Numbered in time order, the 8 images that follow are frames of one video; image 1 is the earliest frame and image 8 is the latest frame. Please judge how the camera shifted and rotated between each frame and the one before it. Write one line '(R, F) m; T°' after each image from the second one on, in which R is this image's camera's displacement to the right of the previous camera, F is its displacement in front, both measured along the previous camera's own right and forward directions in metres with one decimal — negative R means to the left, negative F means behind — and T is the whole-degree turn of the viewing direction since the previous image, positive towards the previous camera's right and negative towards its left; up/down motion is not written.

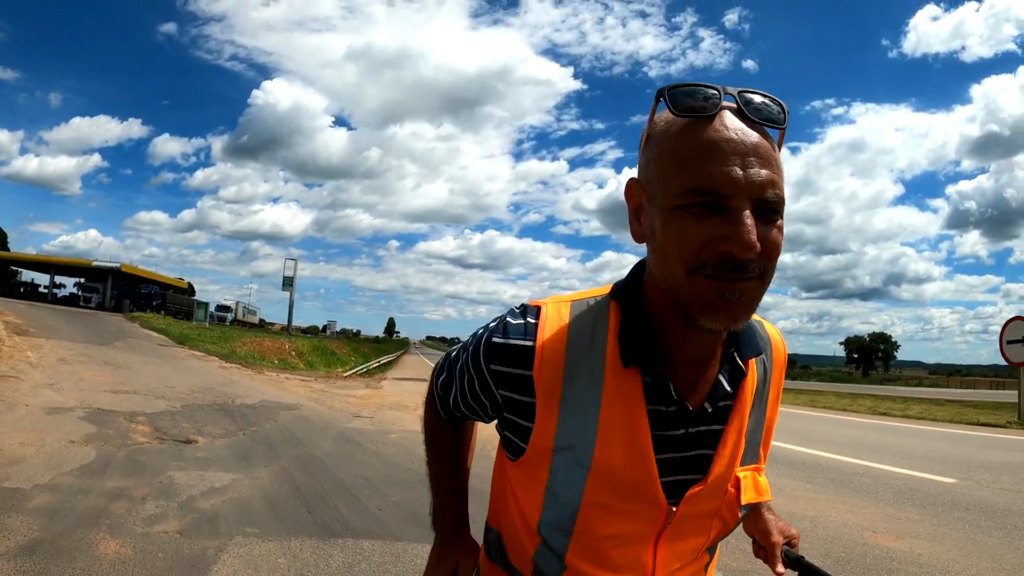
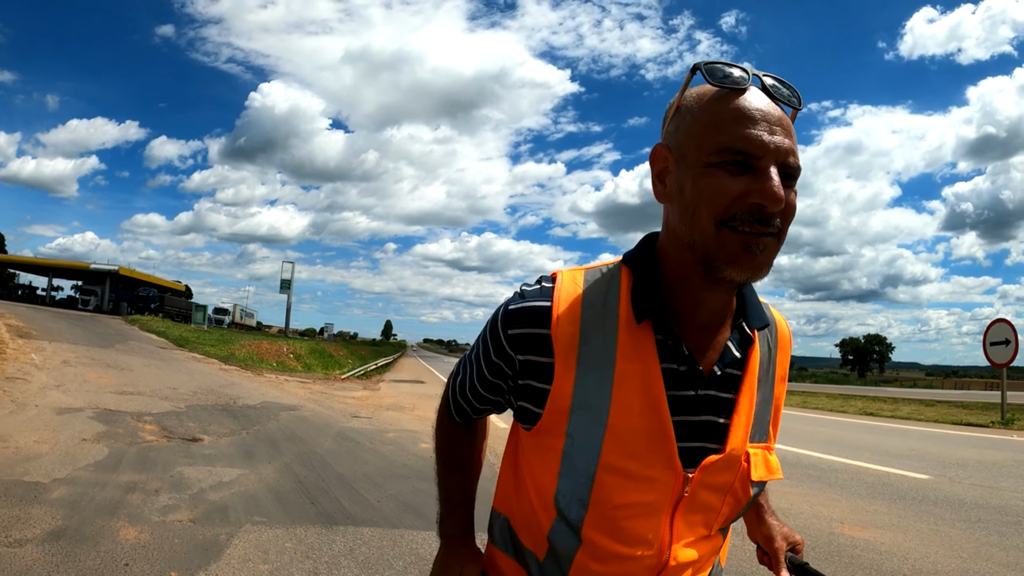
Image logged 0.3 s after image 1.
(0.0, -0.1) m; 0°
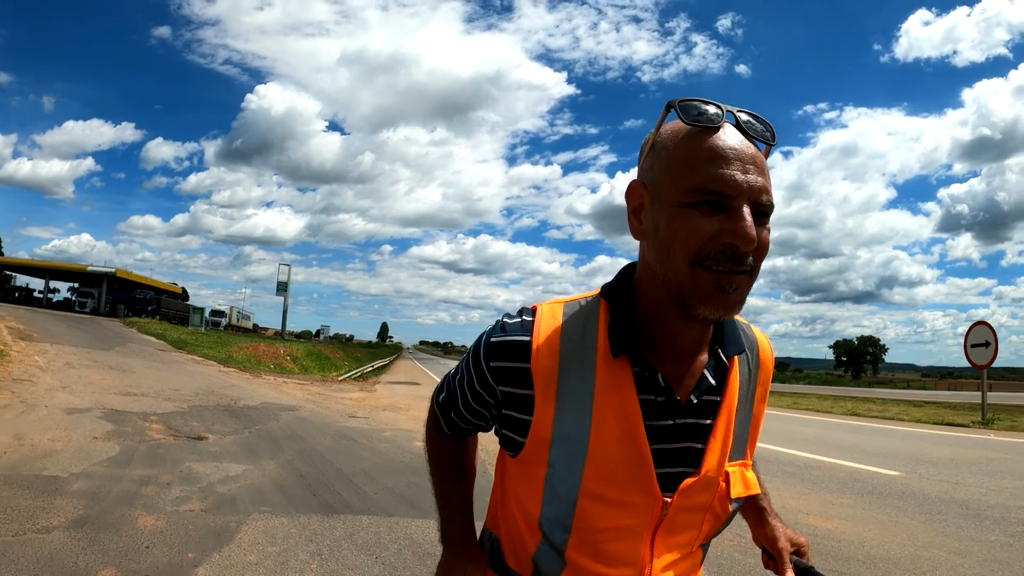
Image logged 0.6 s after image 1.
(0.0, -0.1) m; 0°
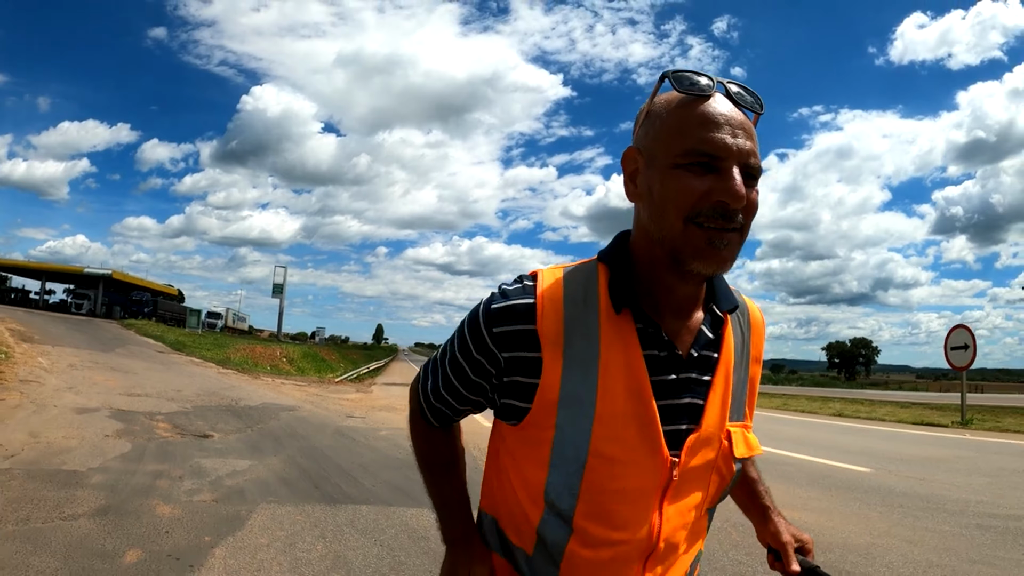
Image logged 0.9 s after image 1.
(0.0, -0.1) m; 0°
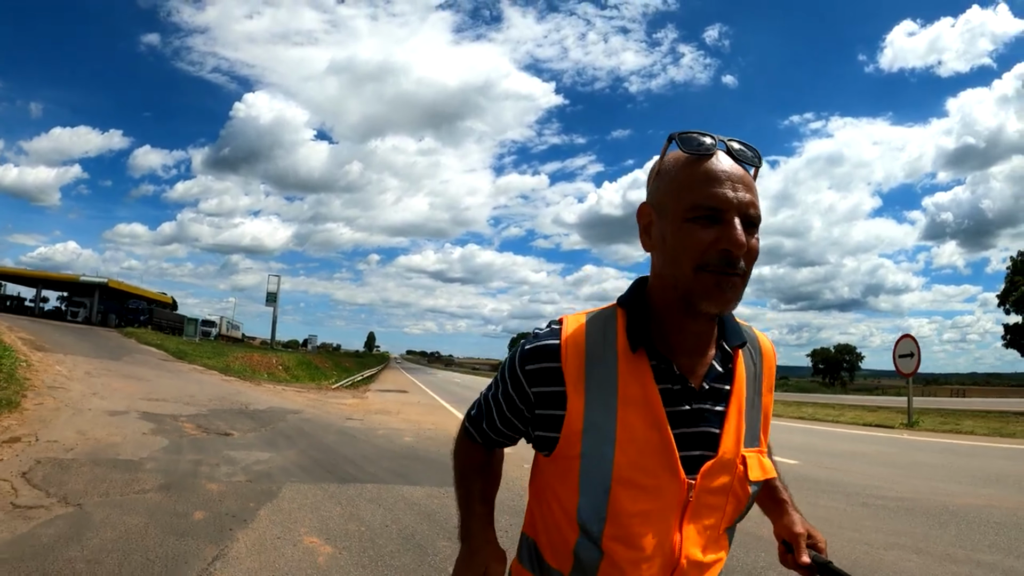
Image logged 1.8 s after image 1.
(0.0, -0.3) m; +1°
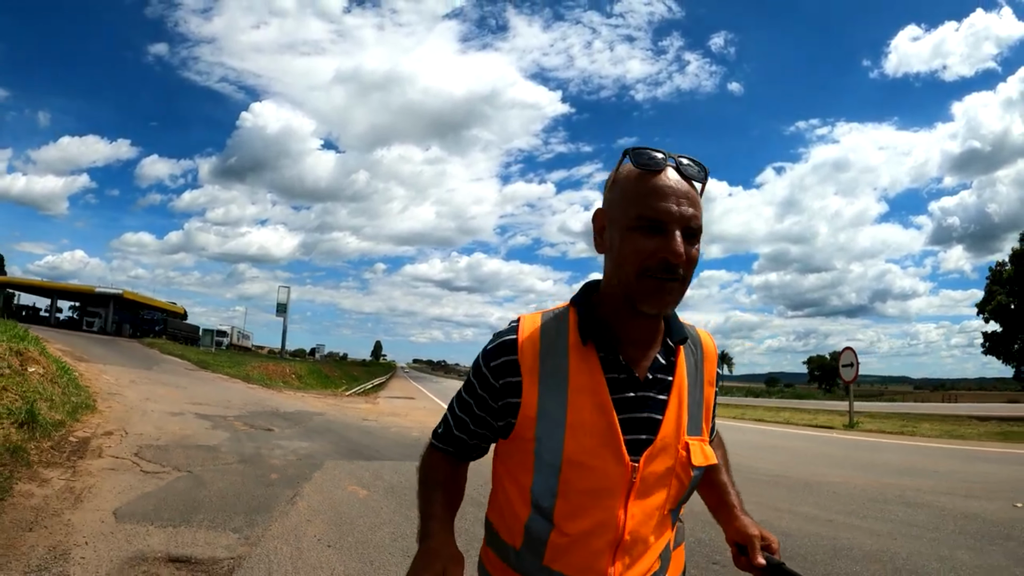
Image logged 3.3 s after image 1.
(+0.1, -0.6) m; -1°
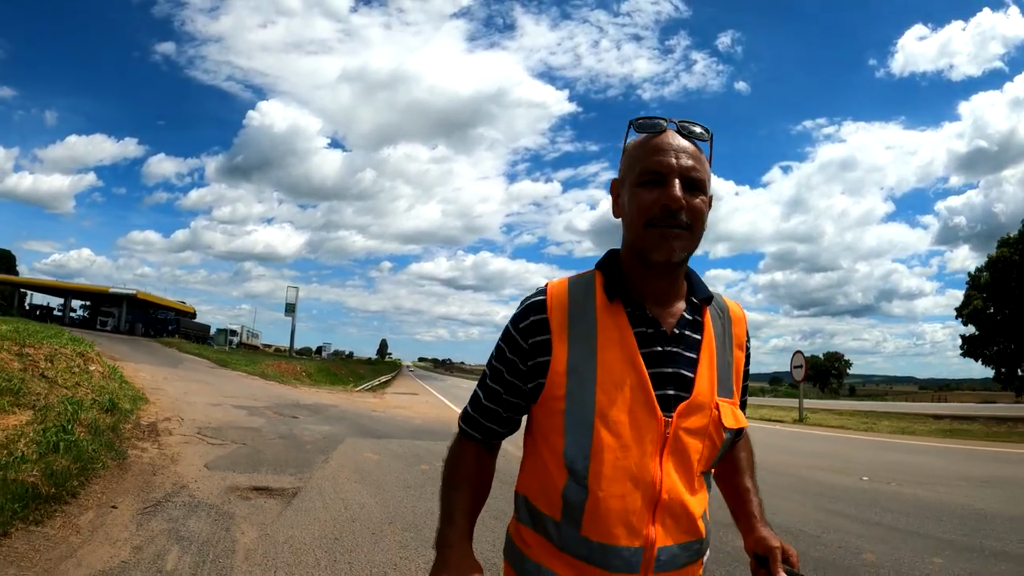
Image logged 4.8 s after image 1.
(+0.1, -0.6) m; -1°
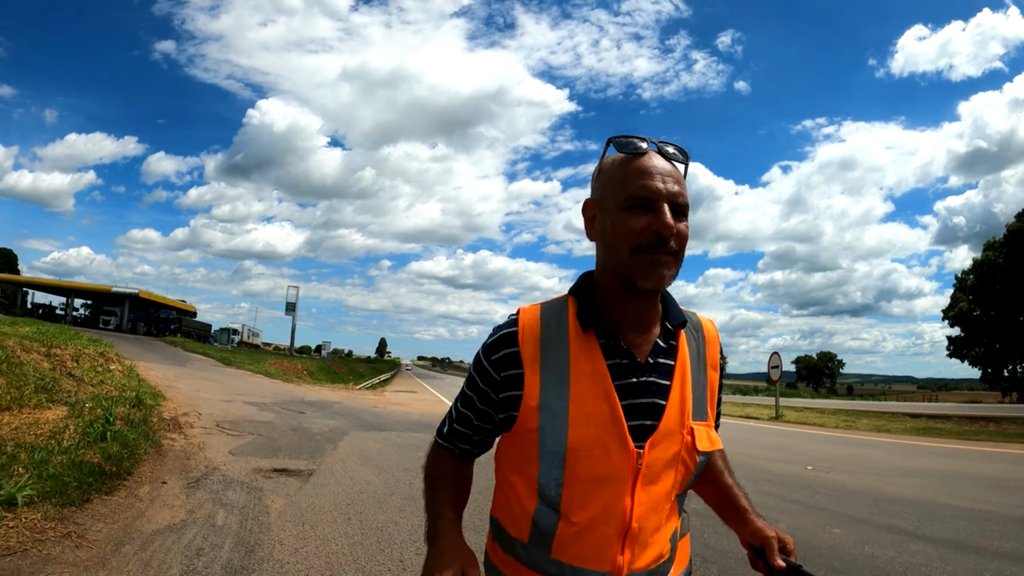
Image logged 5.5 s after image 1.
(0.0, -0.3) m; 0°
